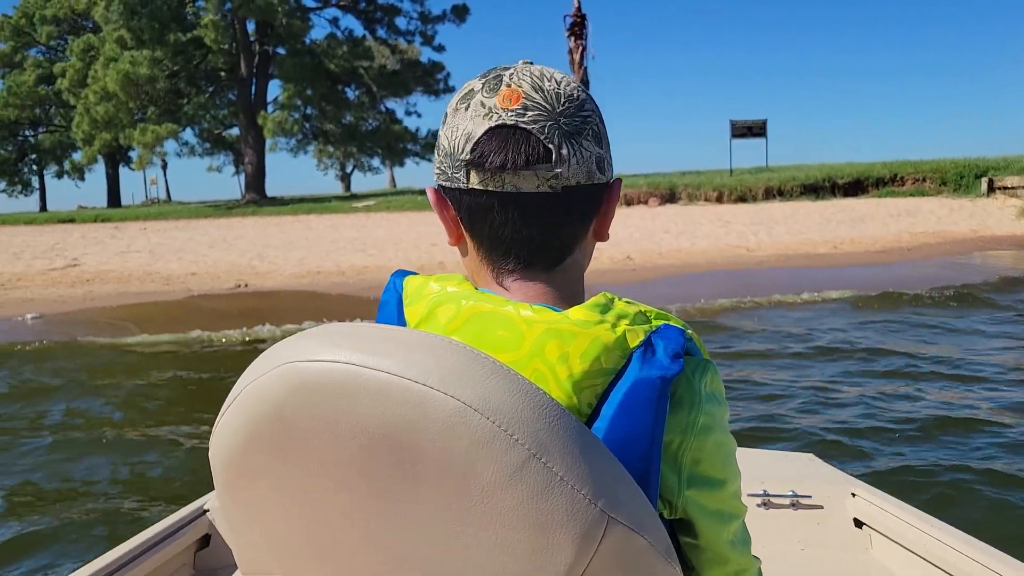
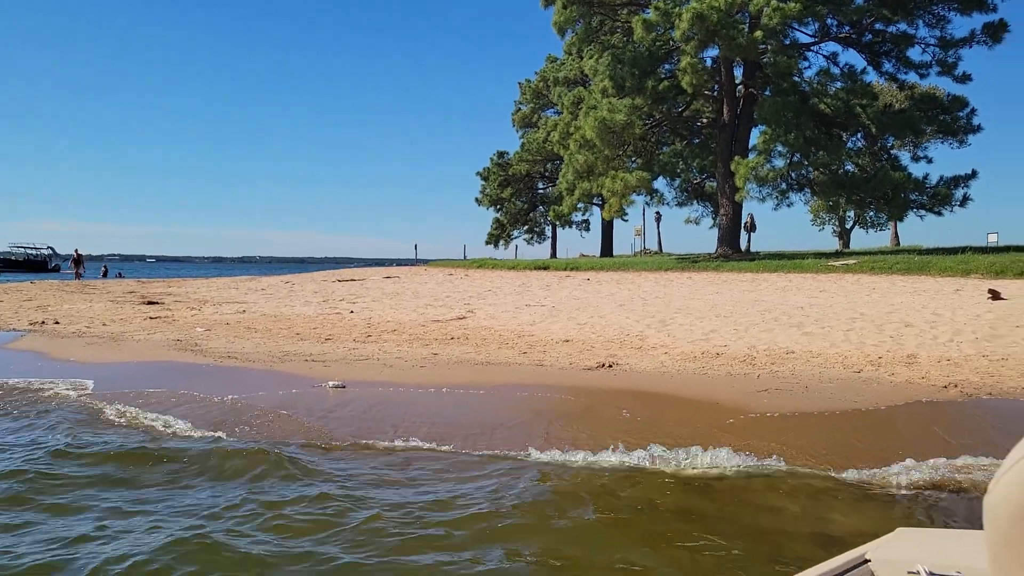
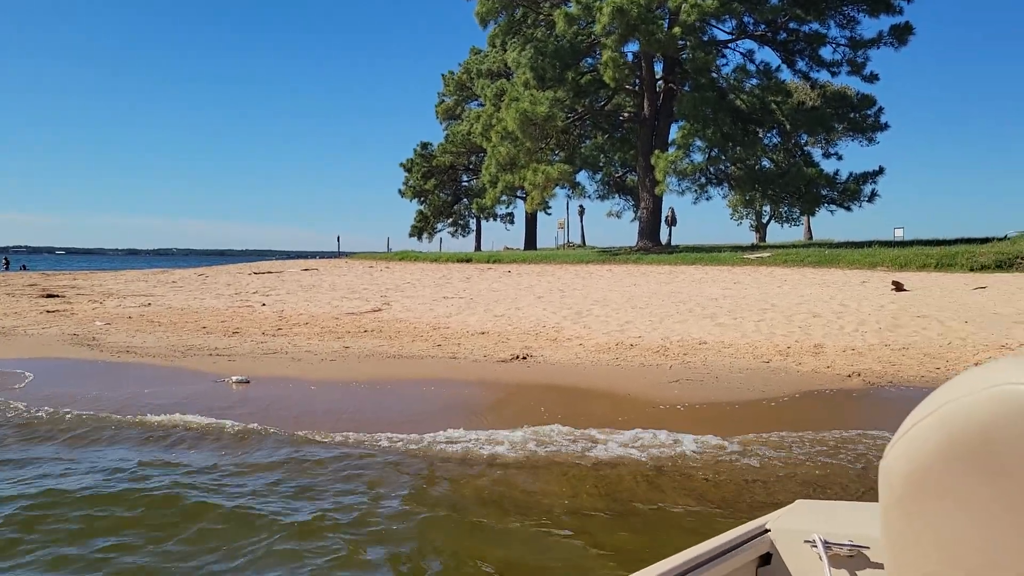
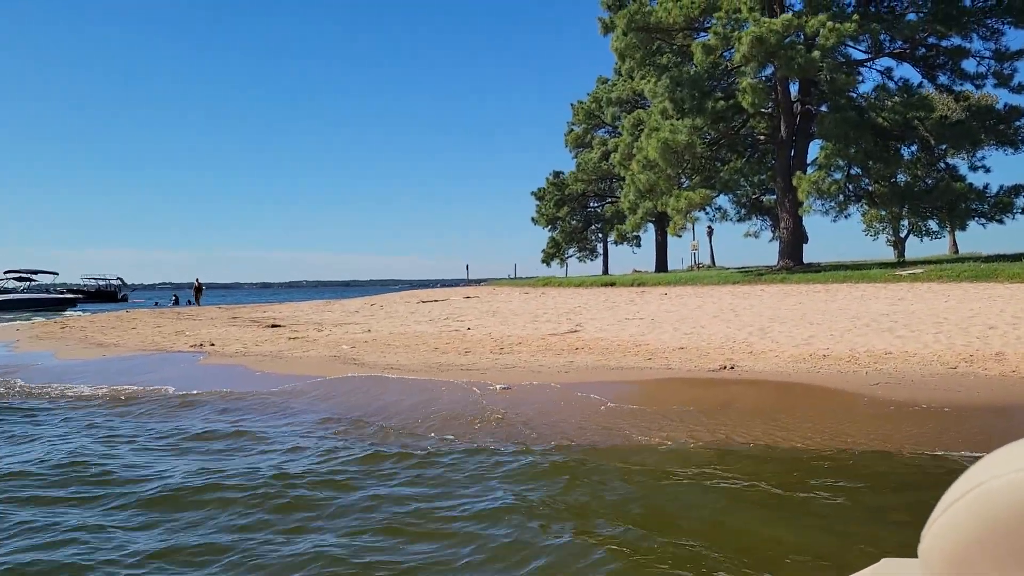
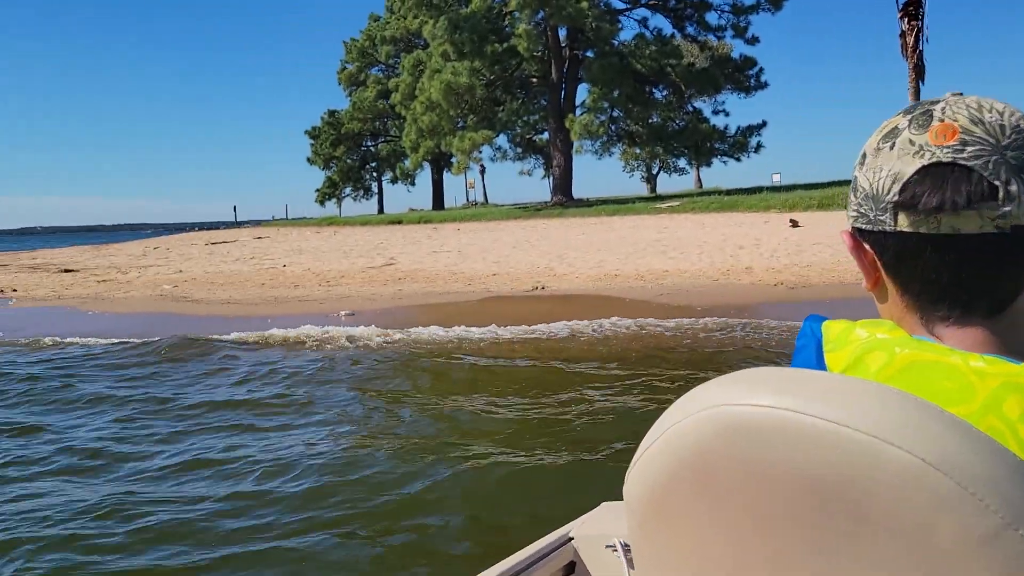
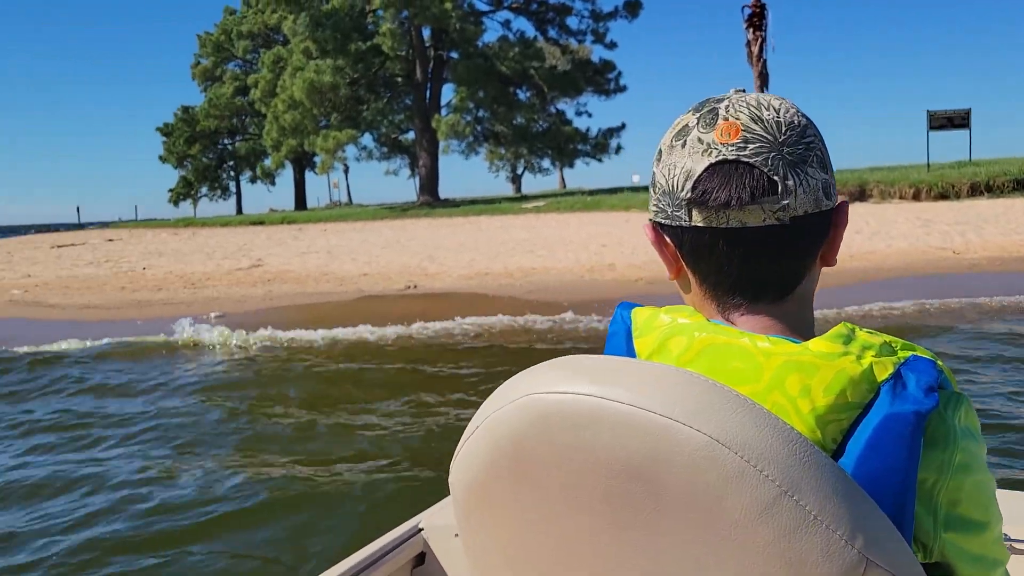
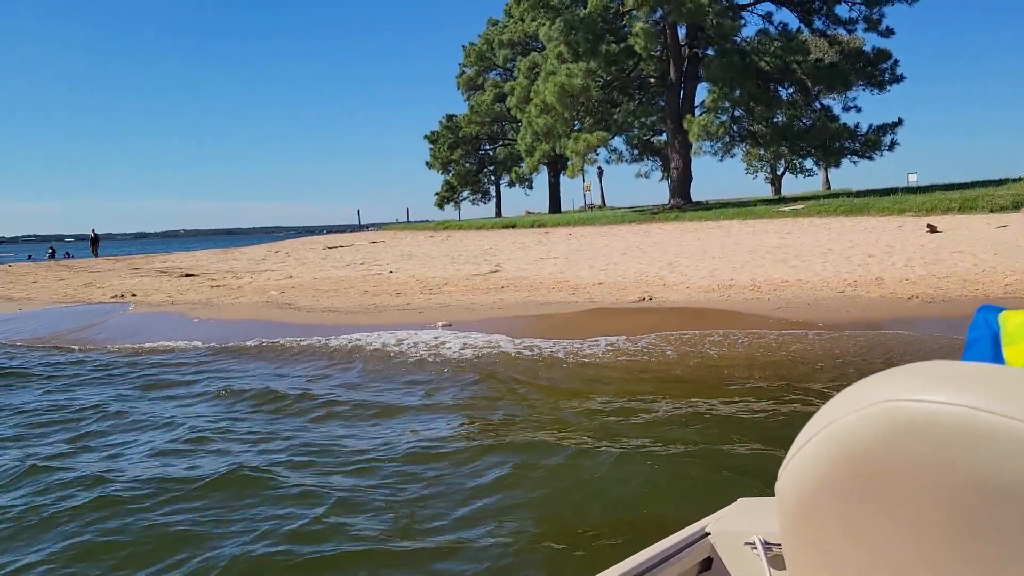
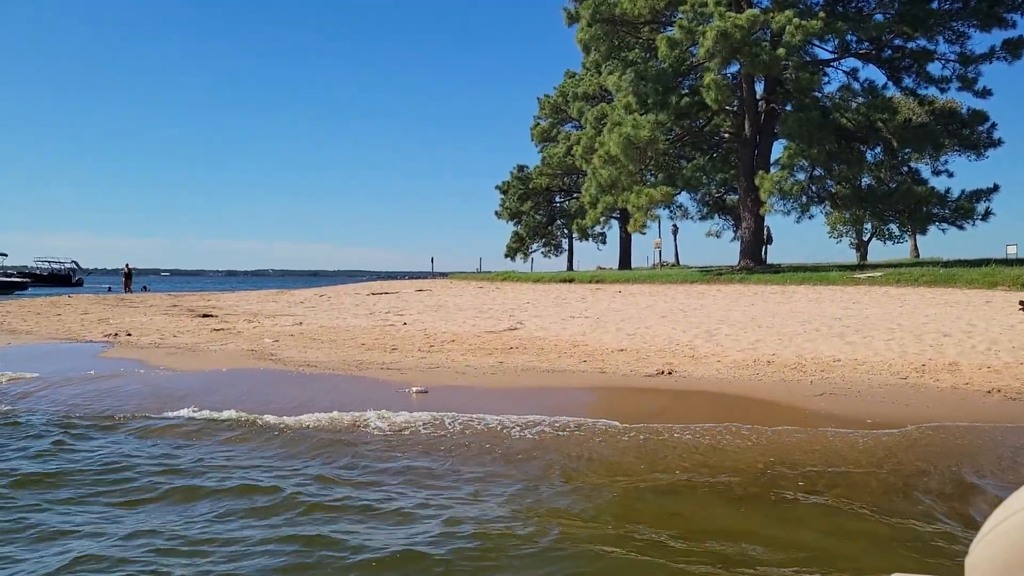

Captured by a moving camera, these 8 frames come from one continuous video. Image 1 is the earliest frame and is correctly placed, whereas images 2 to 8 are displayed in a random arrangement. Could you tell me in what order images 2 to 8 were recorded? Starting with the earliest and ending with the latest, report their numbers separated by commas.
6, 5, 7, 4, 8, 2, 3
